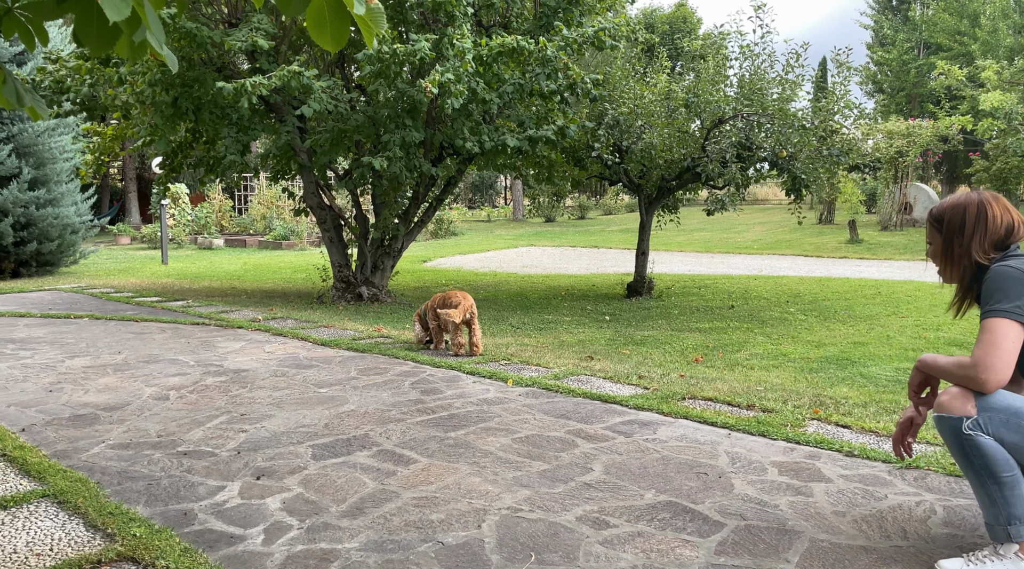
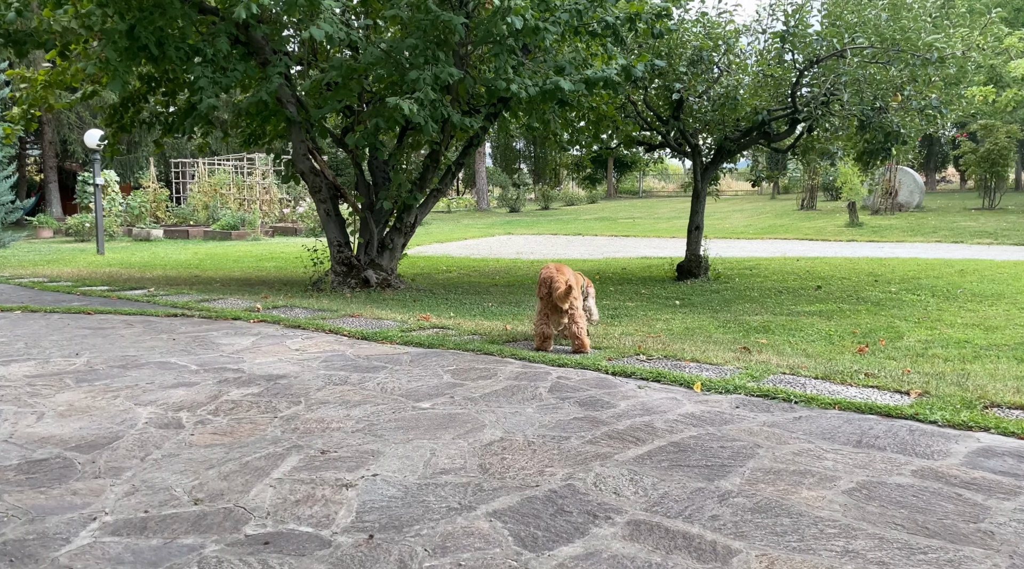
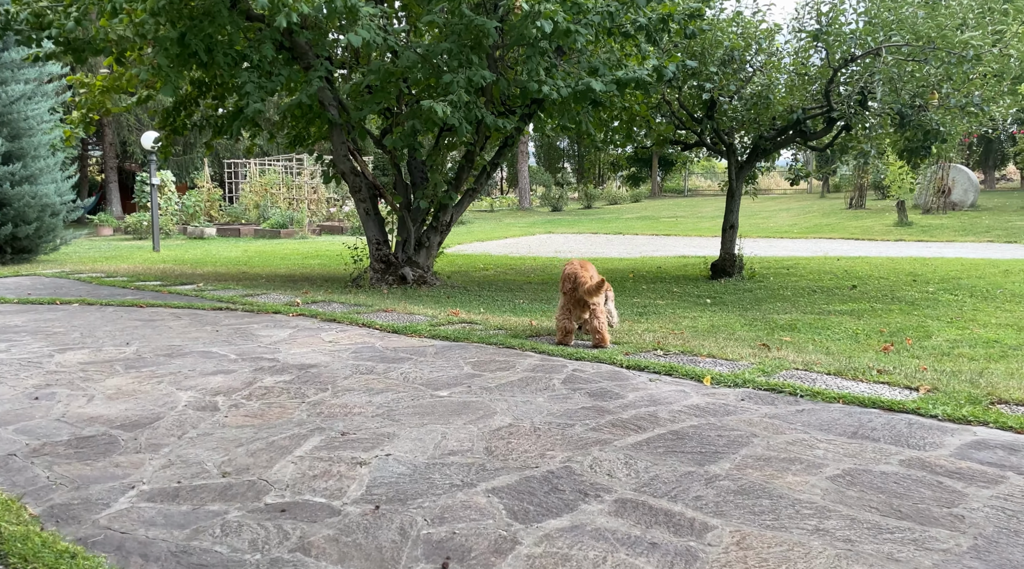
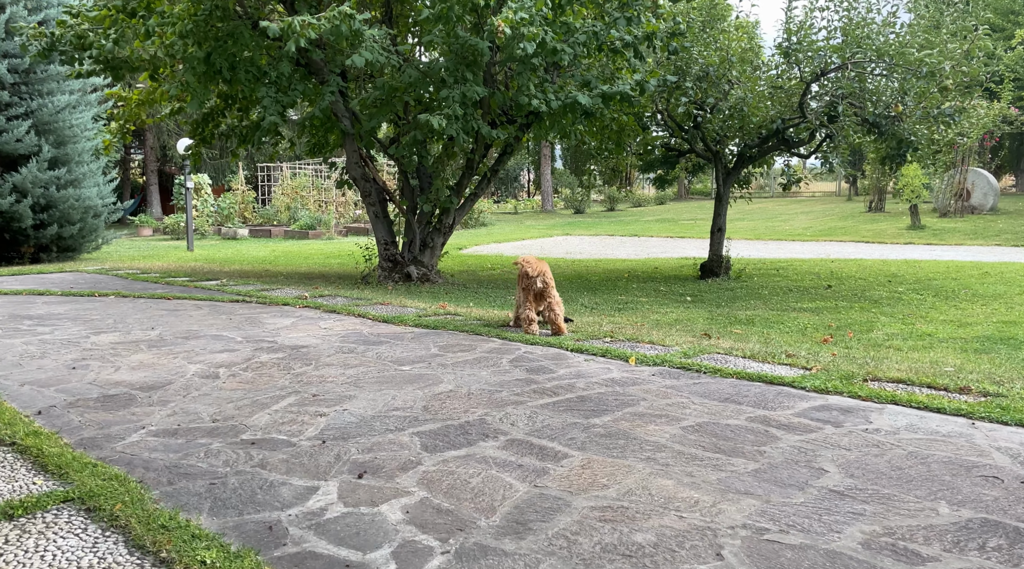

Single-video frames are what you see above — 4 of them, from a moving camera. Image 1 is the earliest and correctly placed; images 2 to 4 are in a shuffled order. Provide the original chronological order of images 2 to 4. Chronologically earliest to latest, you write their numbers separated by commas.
4, 3, 2
